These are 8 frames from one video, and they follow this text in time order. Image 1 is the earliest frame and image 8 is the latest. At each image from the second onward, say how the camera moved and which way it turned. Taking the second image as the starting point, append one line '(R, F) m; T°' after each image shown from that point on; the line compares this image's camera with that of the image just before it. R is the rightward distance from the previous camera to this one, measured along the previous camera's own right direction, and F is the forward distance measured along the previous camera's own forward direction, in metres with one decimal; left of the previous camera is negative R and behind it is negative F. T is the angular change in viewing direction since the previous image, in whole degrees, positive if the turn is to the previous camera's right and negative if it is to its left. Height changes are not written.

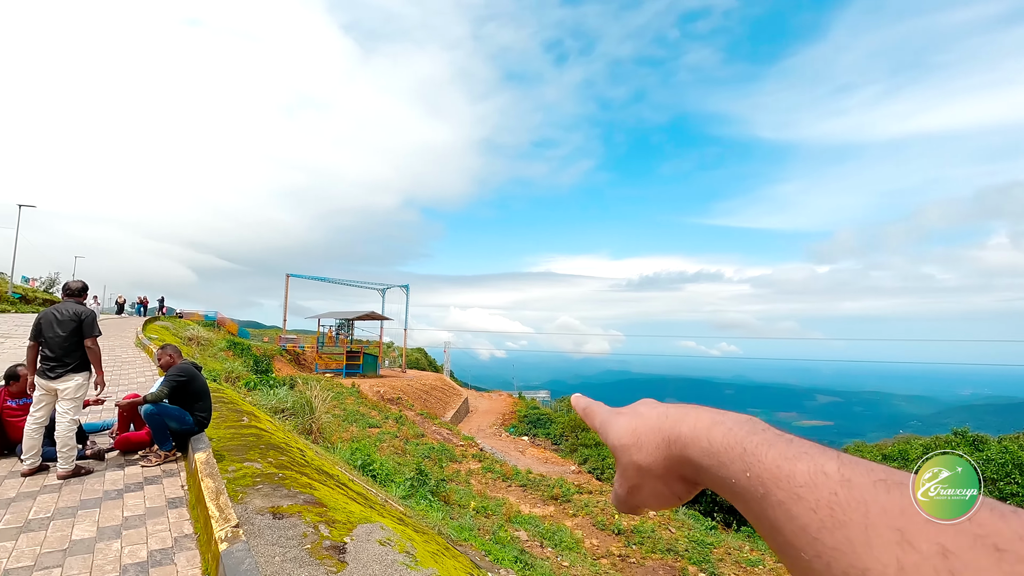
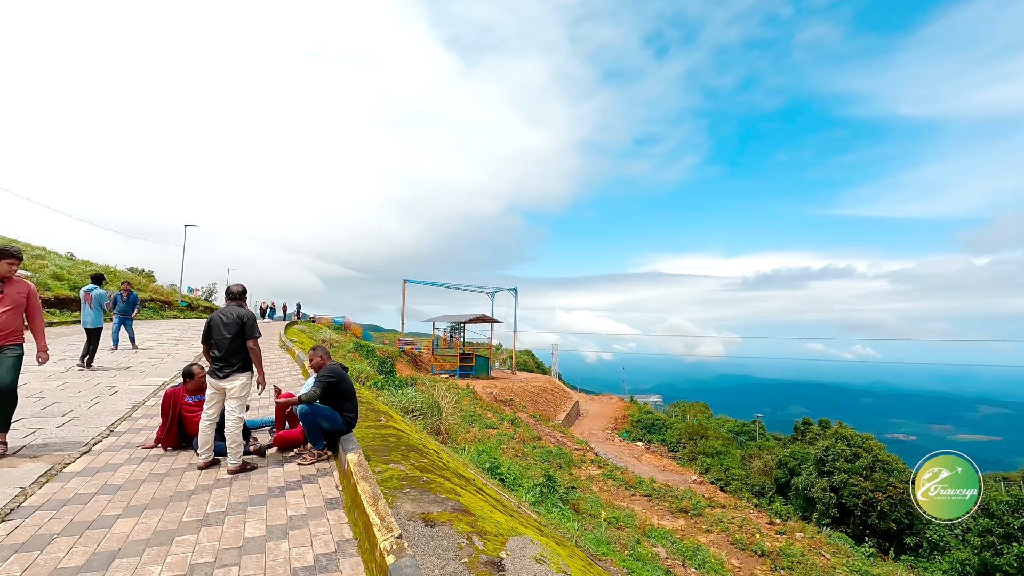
(-0.4, +0.3) m; -11°
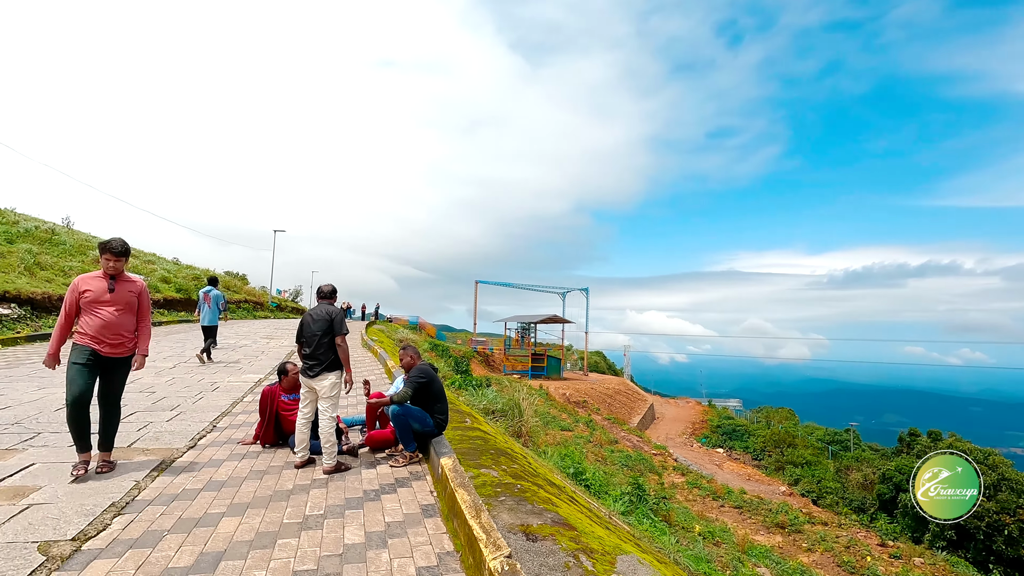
(-0.2, +0.3) m; -7°
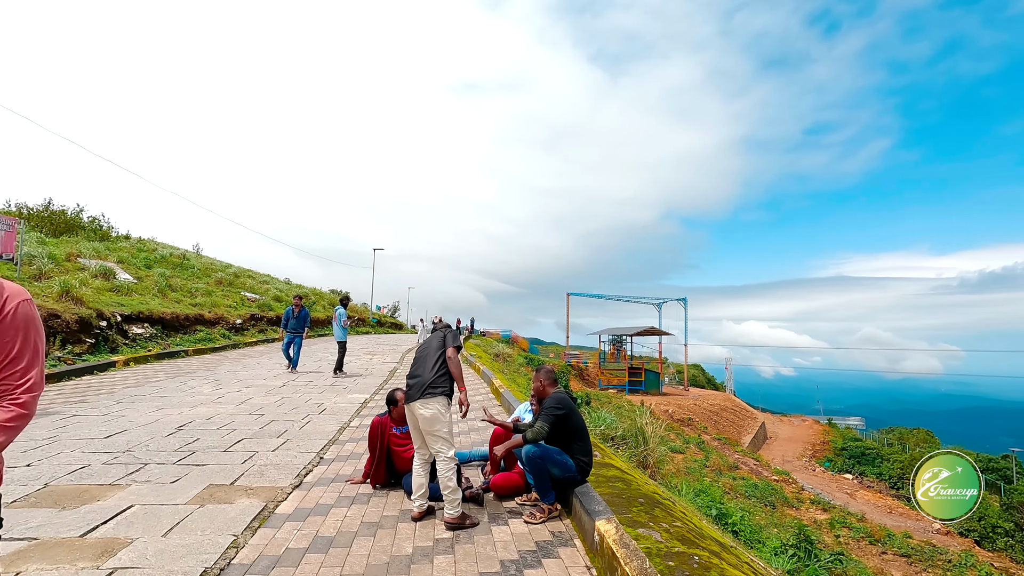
(-0.5, +0.9) m; -9°
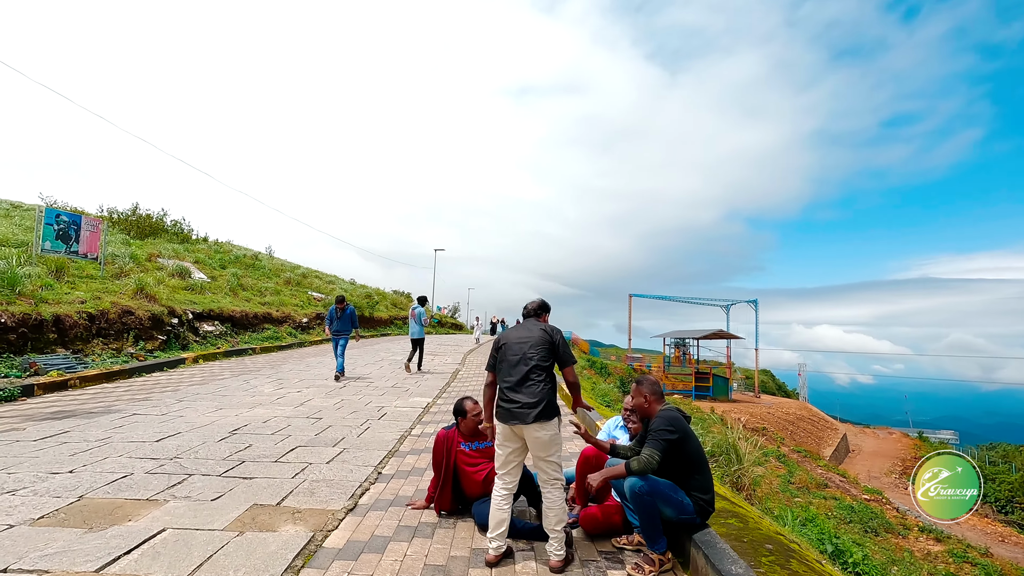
(-0.2, +0.8) m; -6°
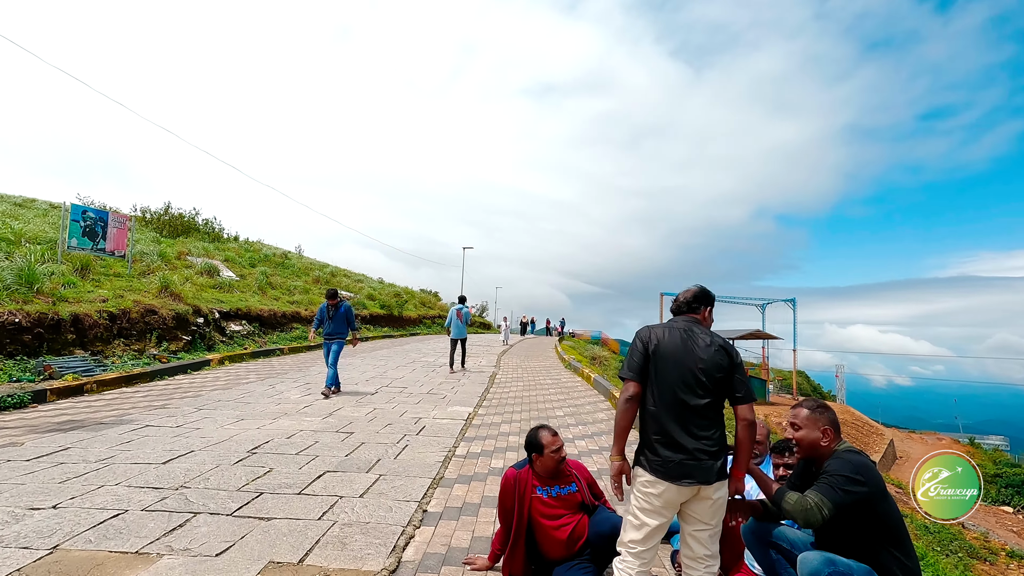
(-0.3, +0.9) m; -3°
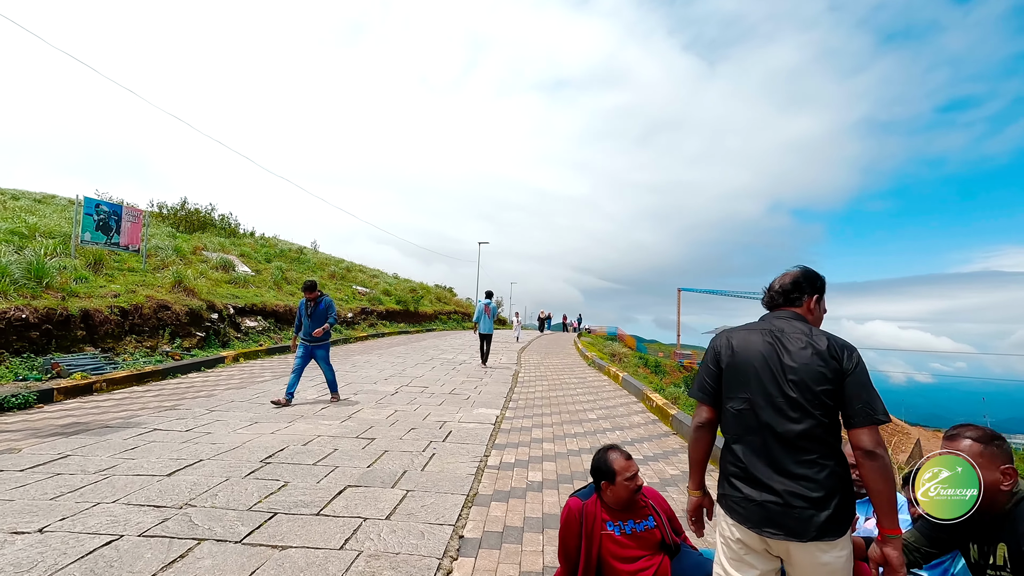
(-0.2, +0.5) m; -1°
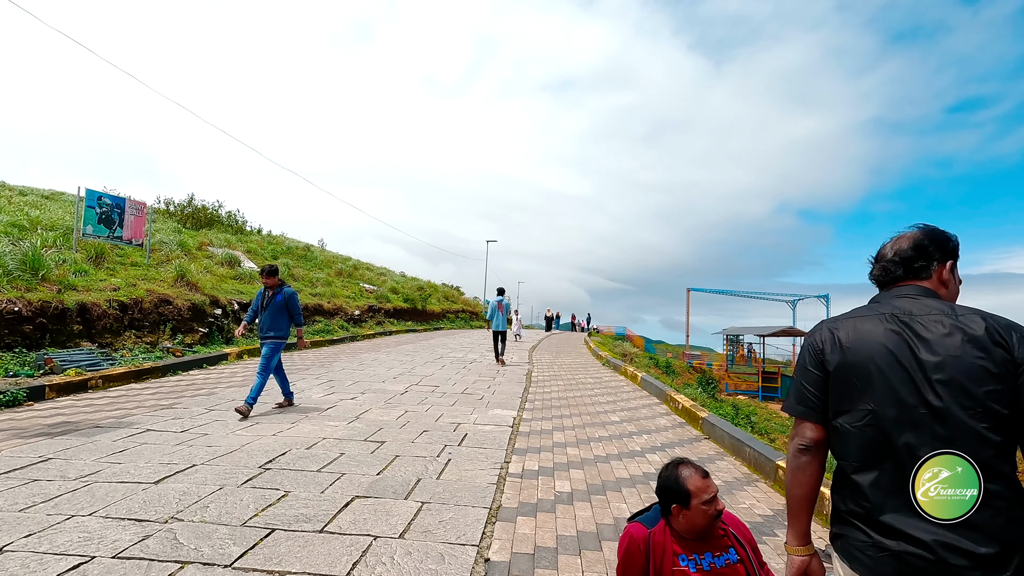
(-0.1, +0.4) m; -1°
